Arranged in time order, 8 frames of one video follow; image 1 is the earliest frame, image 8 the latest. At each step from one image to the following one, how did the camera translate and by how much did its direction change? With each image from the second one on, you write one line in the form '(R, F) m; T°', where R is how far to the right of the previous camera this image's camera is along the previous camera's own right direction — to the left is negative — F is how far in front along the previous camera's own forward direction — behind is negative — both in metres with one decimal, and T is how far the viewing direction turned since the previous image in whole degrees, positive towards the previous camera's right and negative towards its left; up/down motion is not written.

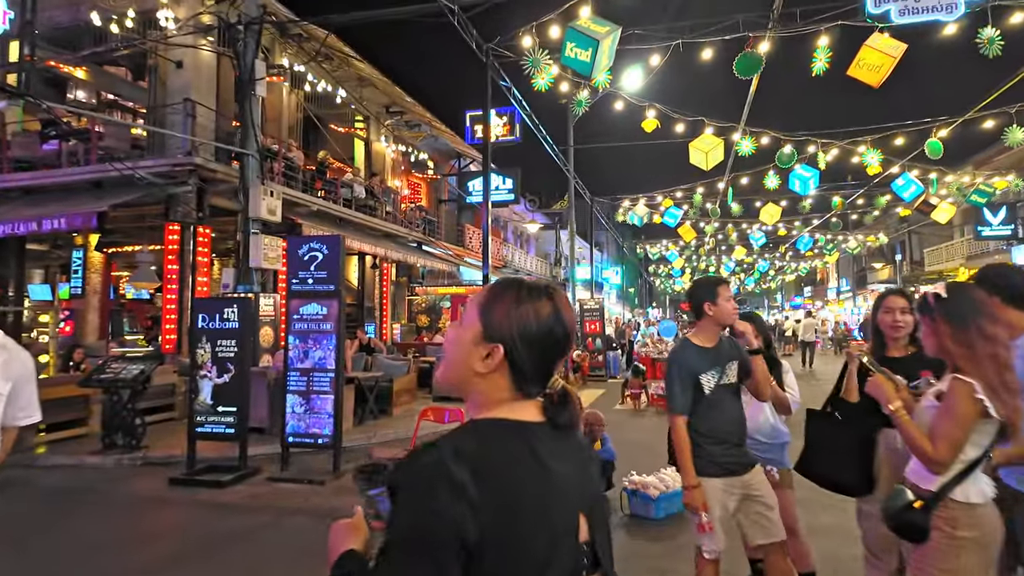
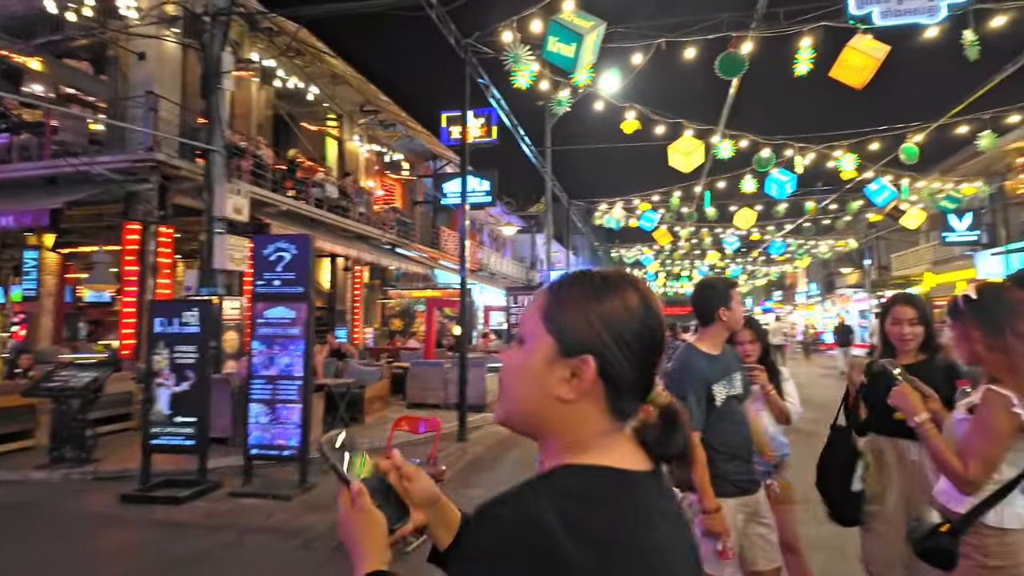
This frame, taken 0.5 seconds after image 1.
(0.0, +0.3) m; +2°
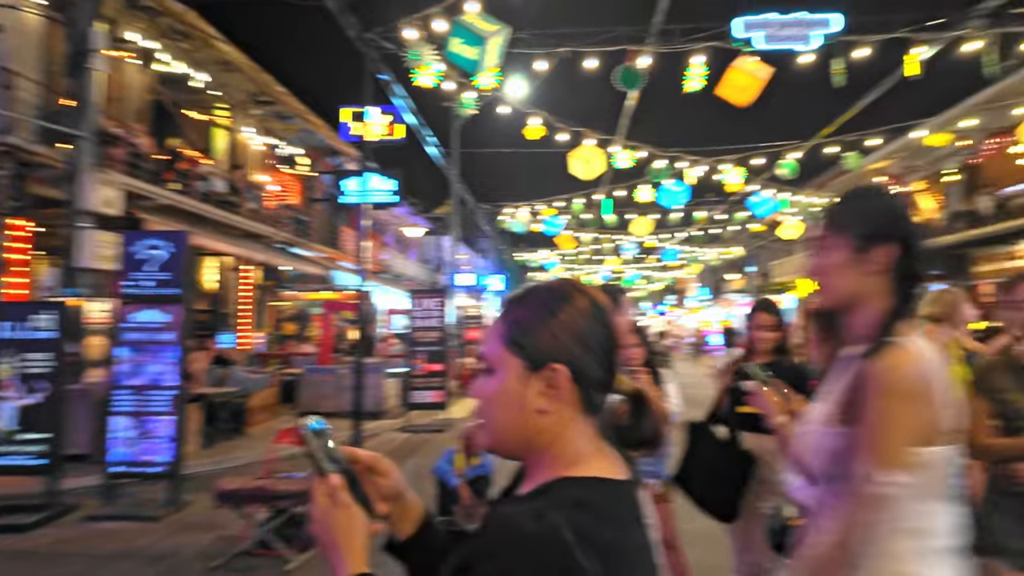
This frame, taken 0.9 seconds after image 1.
(+0.1, +0.1) m; +9°
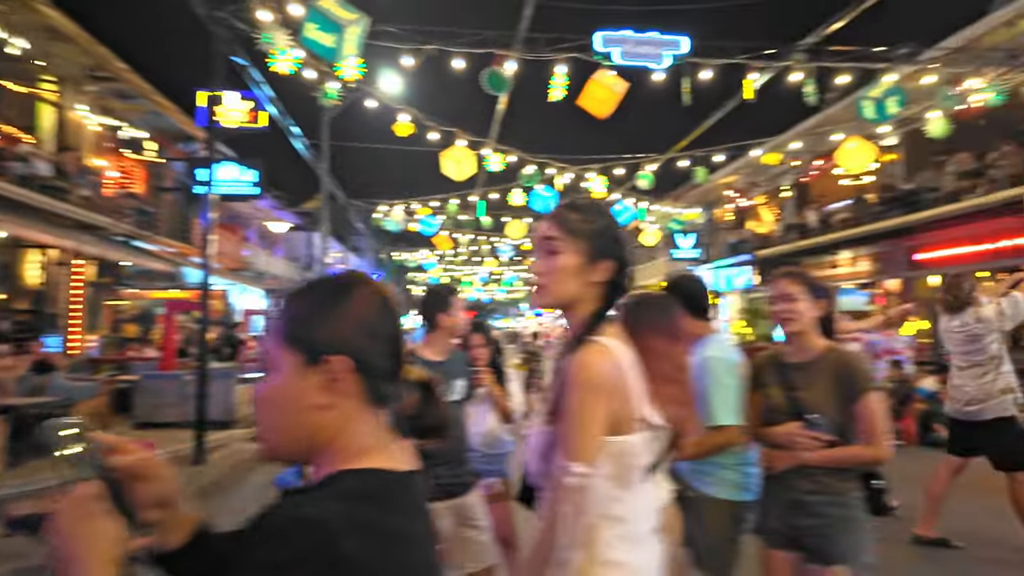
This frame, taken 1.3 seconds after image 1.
(+0.2, 0.0) m; +11°
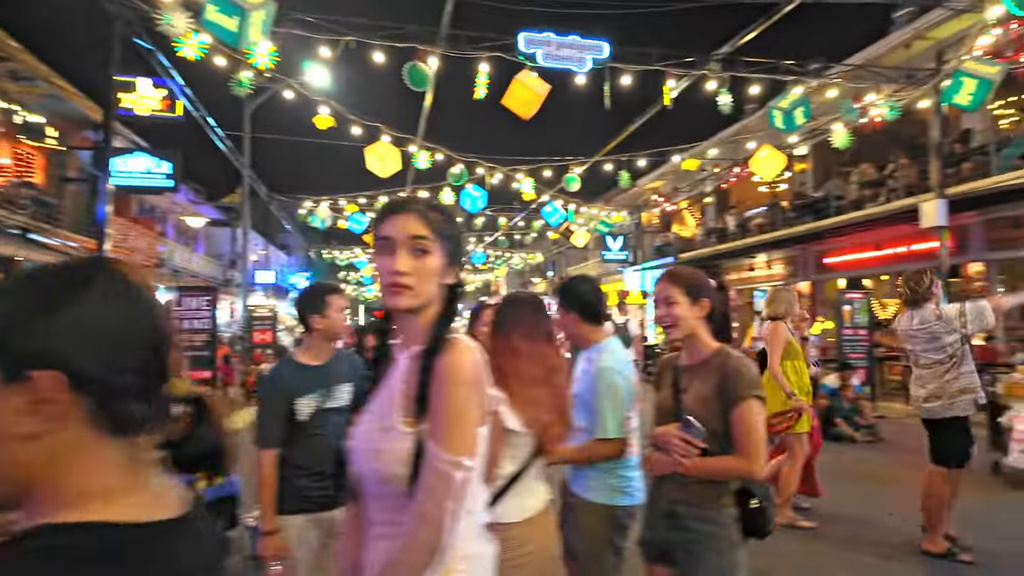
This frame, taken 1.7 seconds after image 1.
(+0.2, +0.1) m; +6°
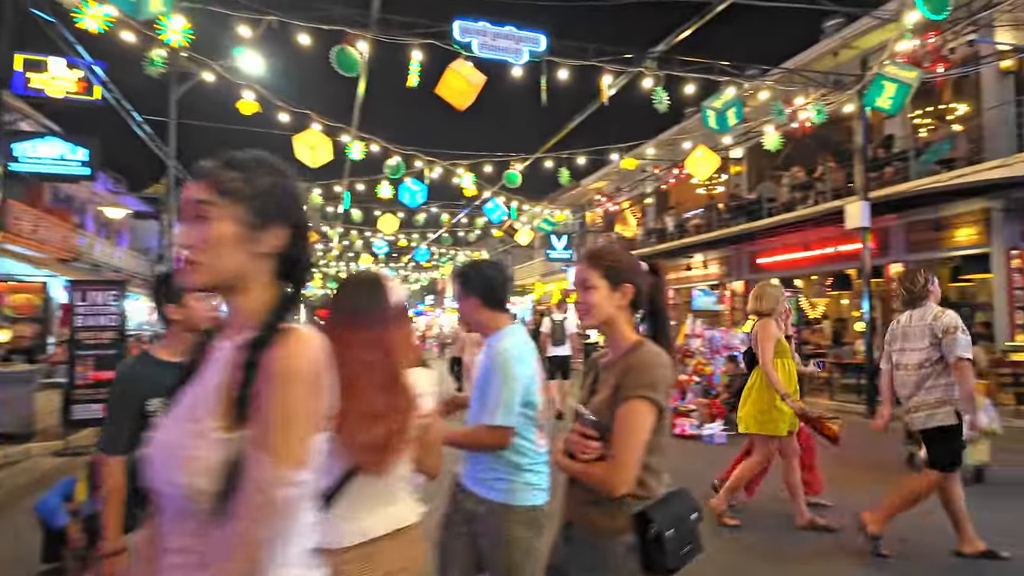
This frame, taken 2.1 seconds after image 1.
(+0.2, +0.2) m; +5°
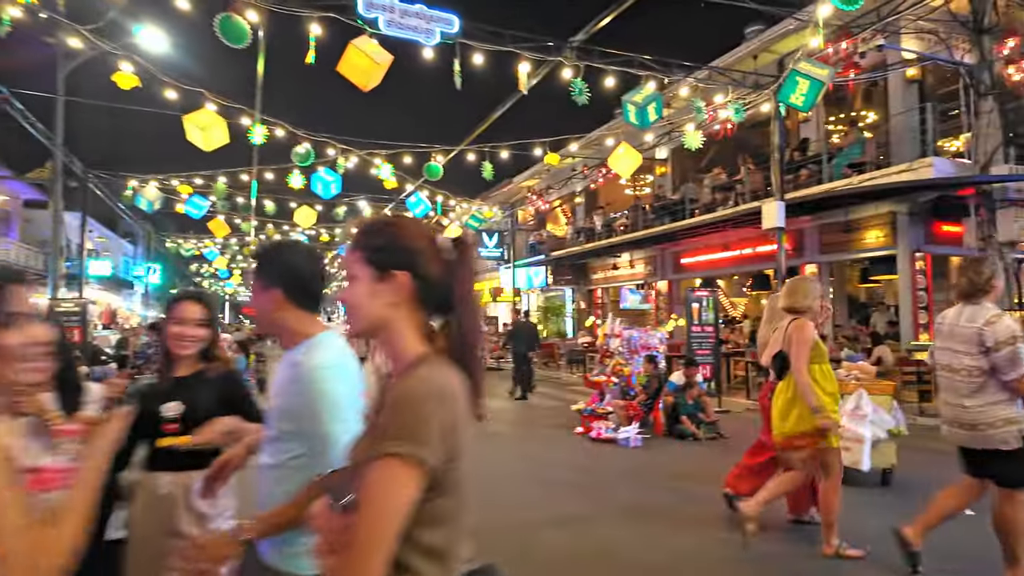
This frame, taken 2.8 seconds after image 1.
(+0.4, +0.5) m; +6°
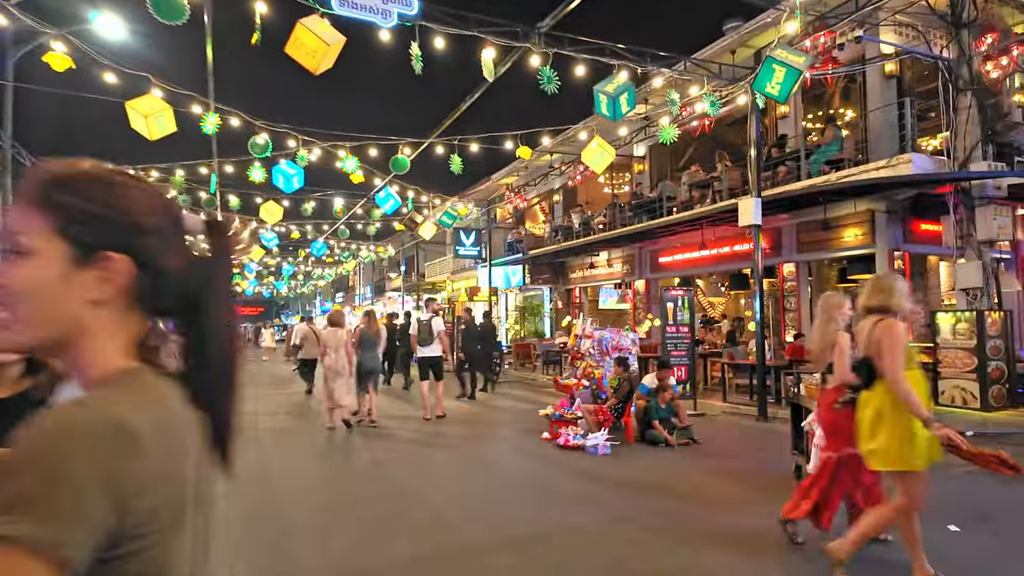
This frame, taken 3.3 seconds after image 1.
(+0.3, +0.5) m; +2°
